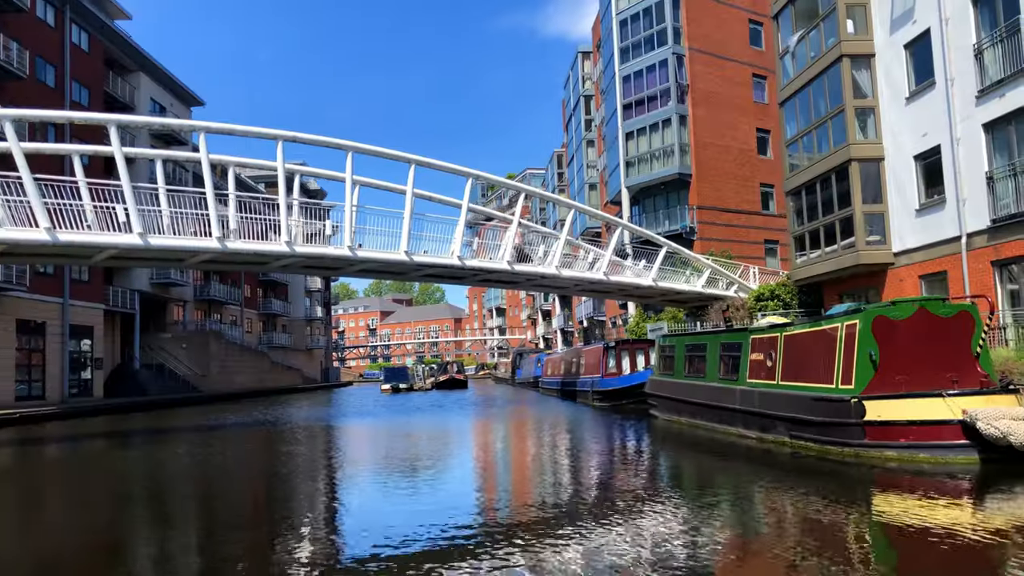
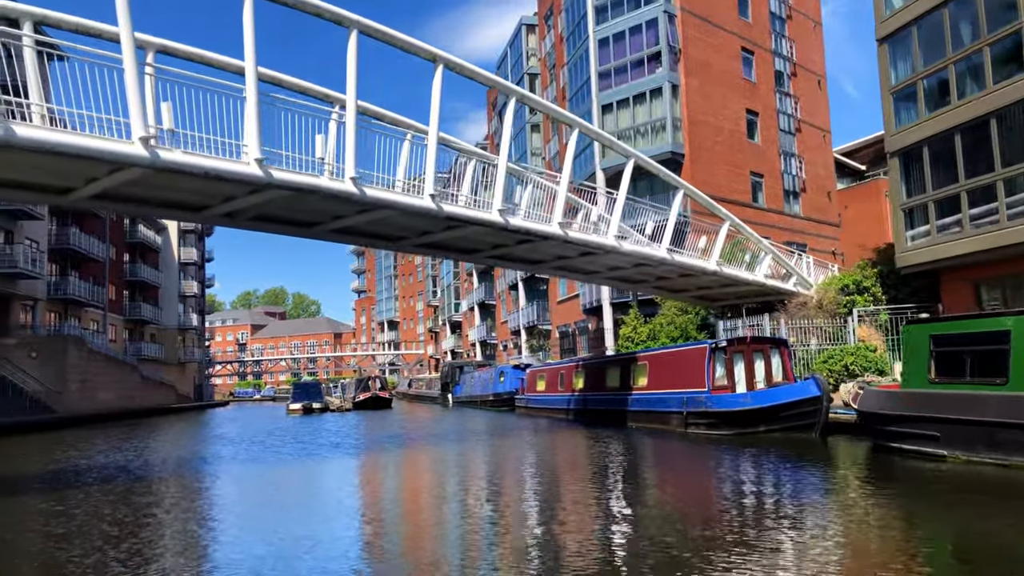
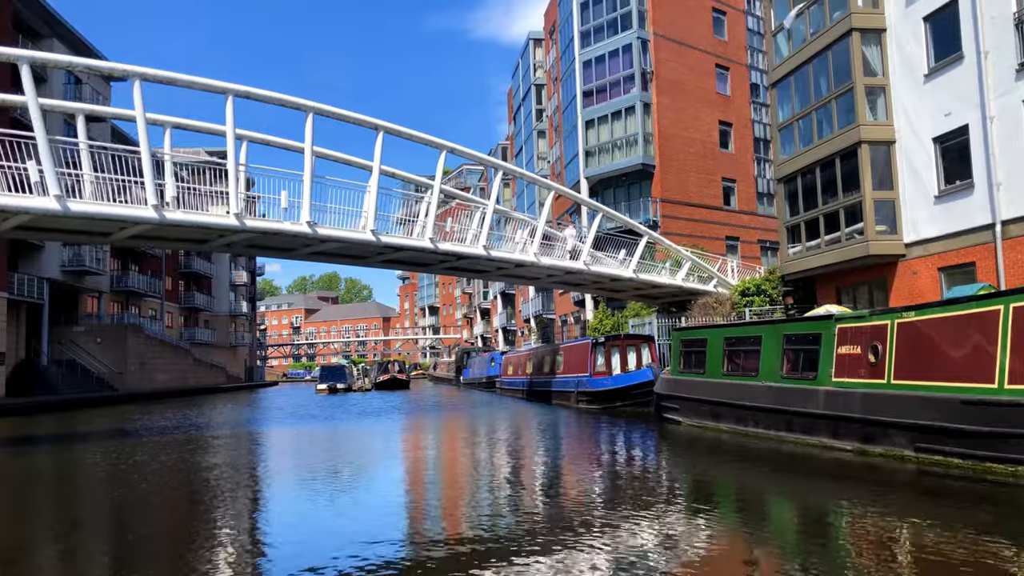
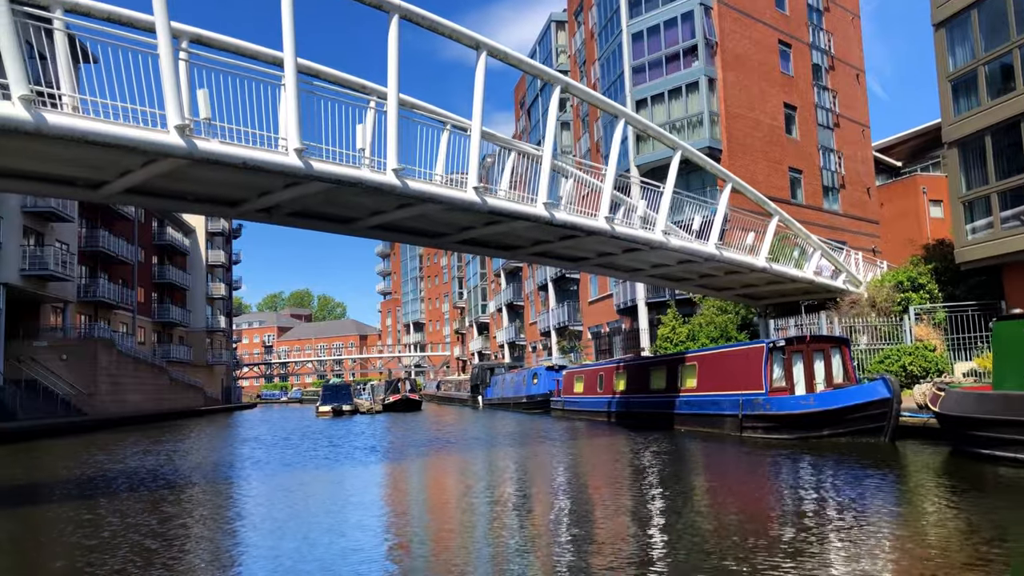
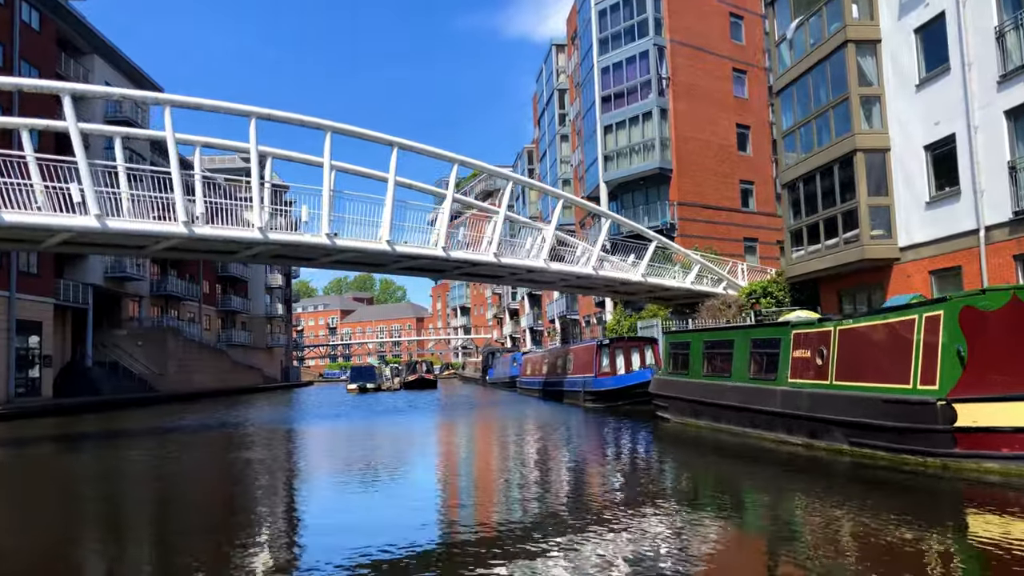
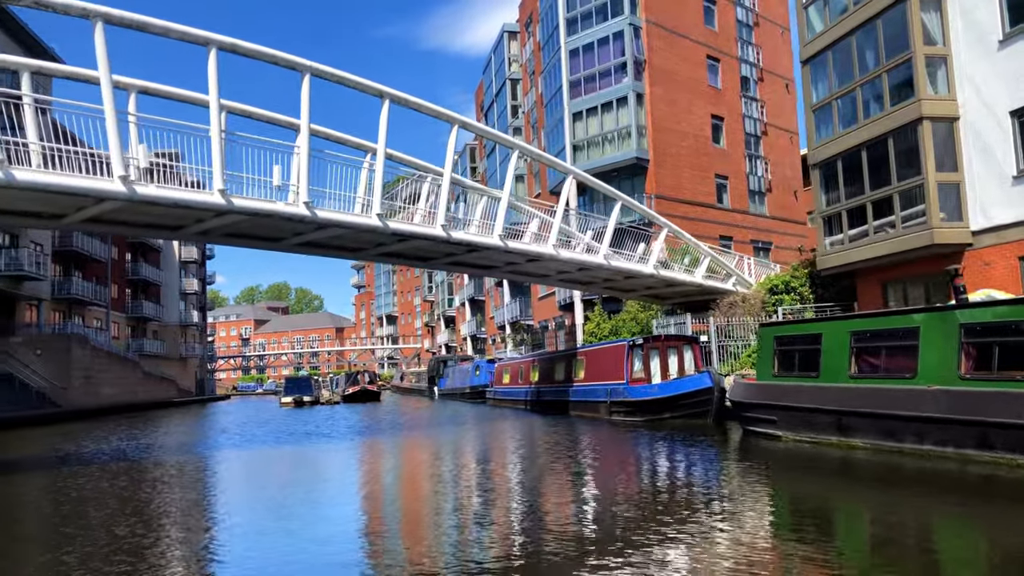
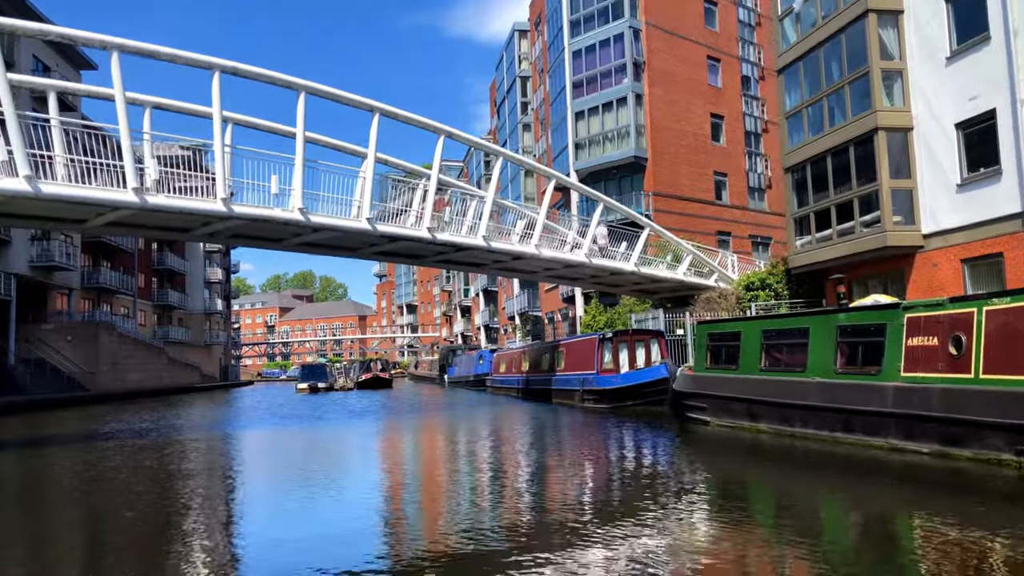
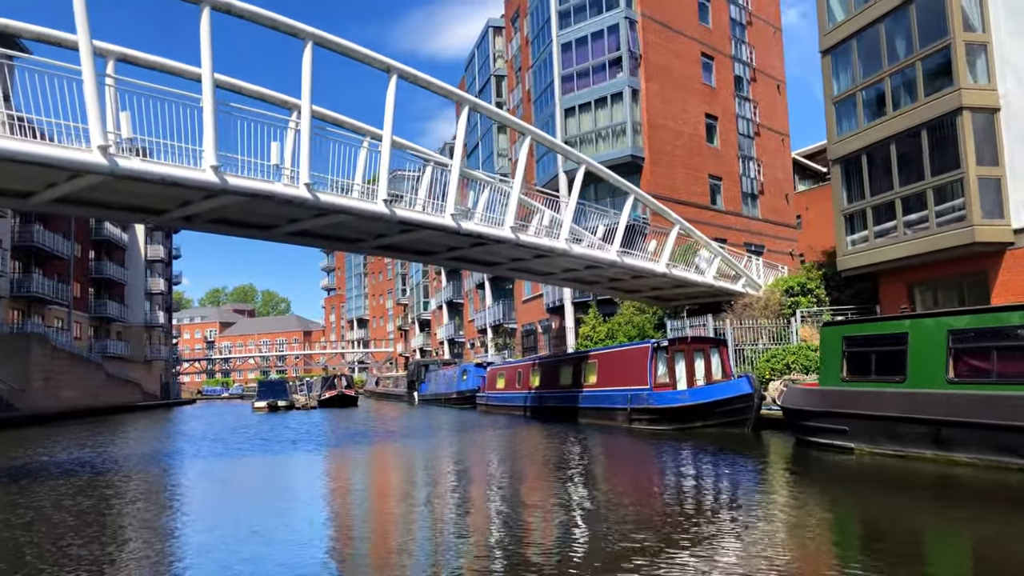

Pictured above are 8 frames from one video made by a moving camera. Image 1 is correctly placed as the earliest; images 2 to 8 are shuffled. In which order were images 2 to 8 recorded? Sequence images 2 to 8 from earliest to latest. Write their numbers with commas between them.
5, 3, 7, 6, 8, 2, 4
